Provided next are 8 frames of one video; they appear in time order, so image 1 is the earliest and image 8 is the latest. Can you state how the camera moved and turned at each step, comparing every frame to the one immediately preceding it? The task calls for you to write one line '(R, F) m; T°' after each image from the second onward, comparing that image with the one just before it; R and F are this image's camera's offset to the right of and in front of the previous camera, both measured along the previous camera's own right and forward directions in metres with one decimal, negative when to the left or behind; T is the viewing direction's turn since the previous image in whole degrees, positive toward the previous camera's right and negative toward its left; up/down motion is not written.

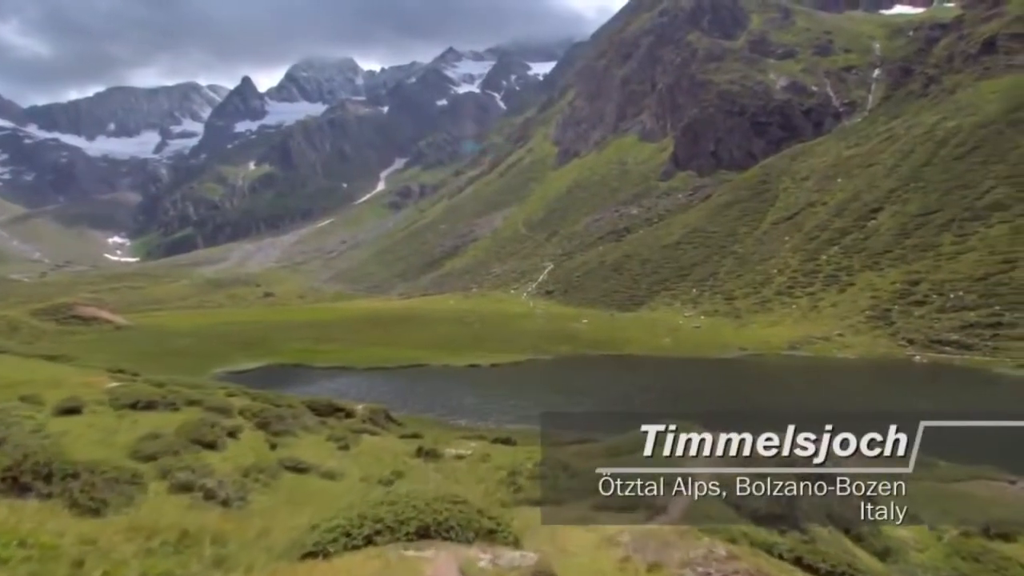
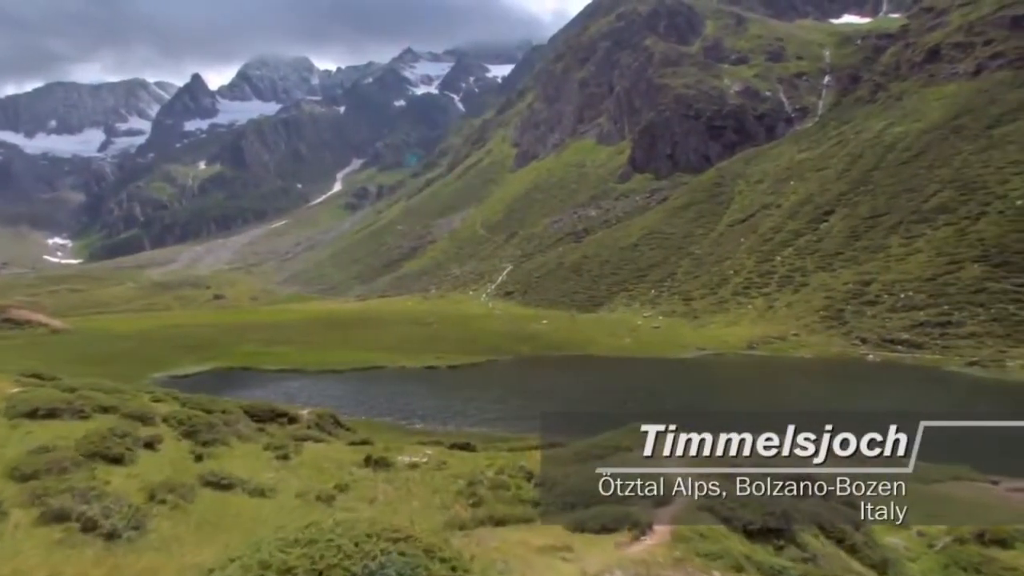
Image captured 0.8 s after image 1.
(0.0, +2.9) m; +4°
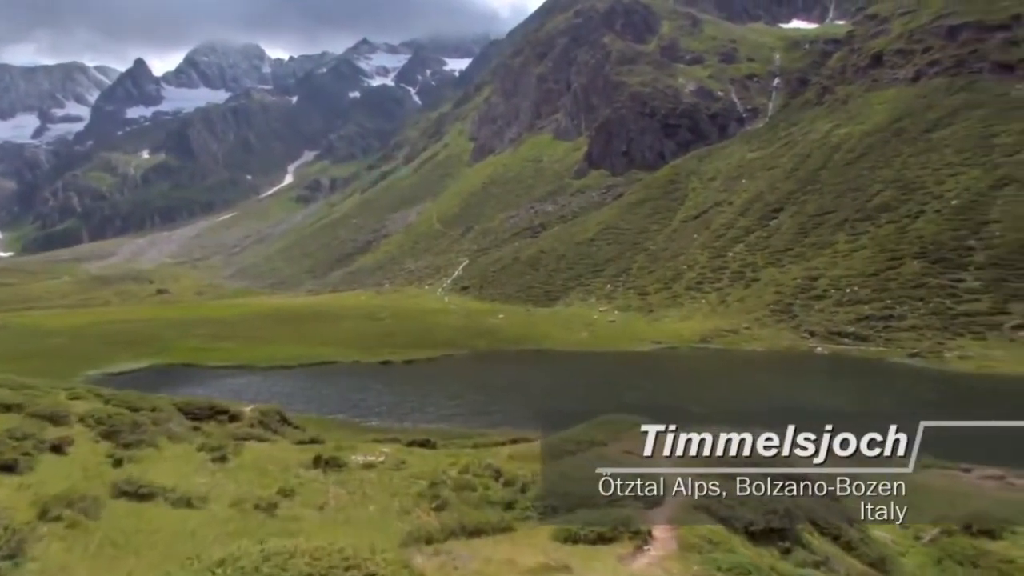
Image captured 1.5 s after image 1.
(-0.5, +2.5) m; +4°
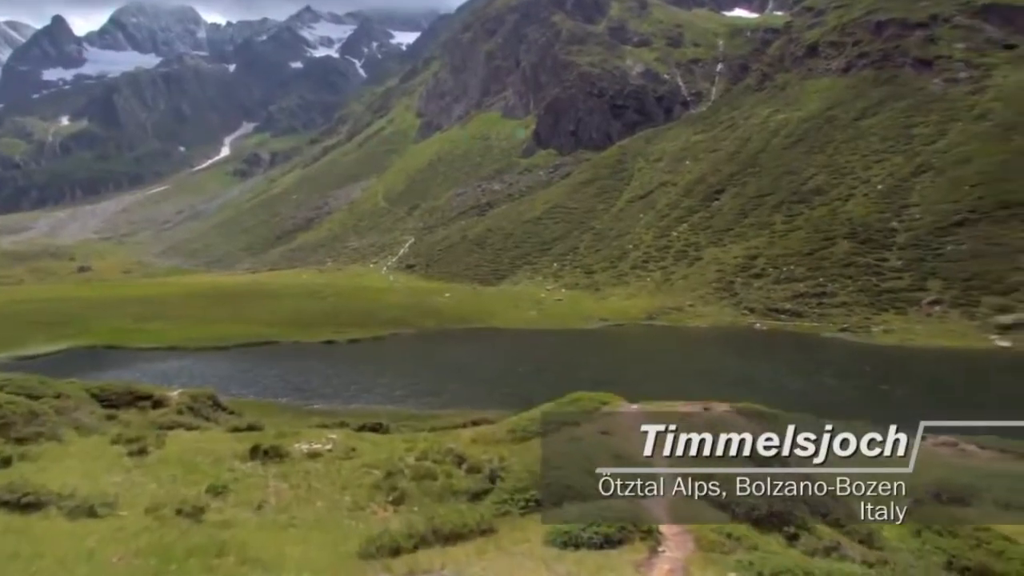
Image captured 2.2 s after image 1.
(-0.8, +2.6) m; +5°
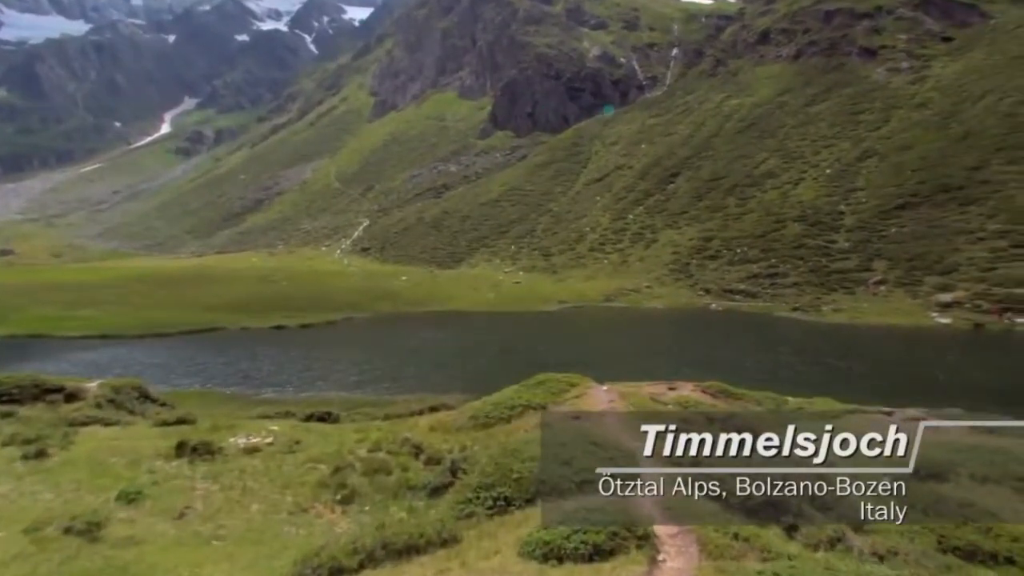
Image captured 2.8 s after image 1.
(-0.2, +2.3) m; +4°
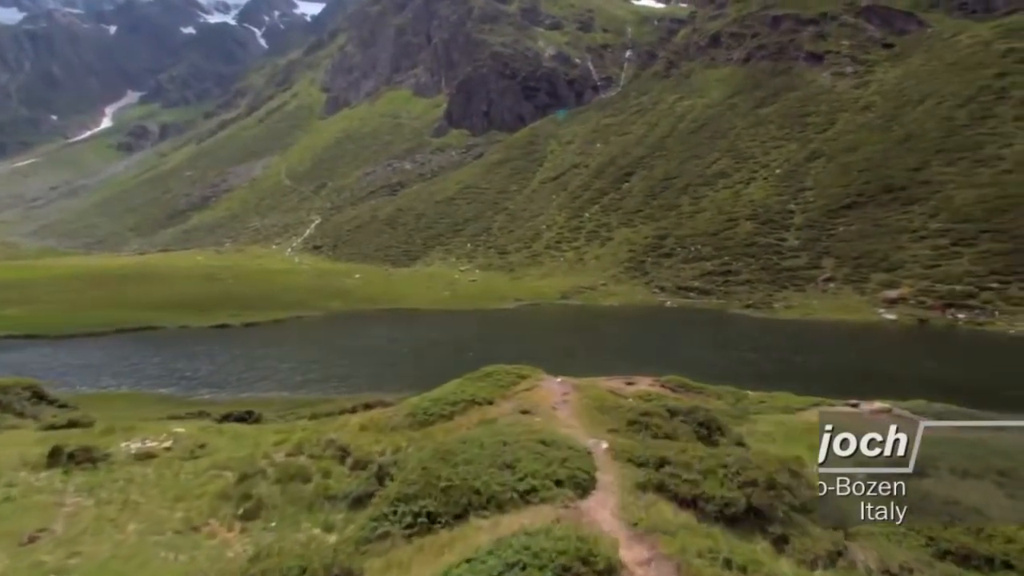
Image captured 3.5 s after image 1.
(+0.5, +2.7) m; +4°
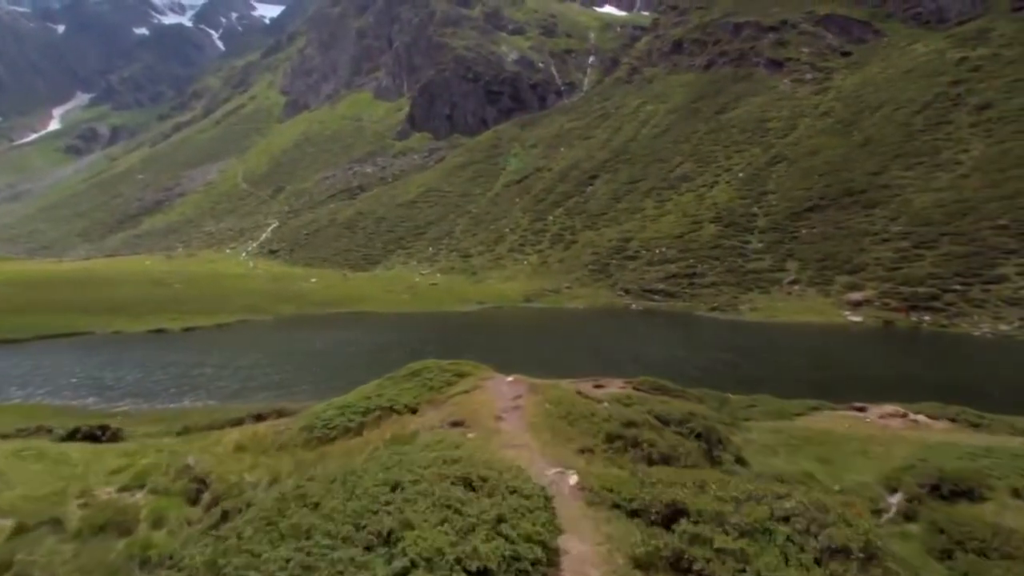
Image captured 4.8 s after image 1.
(+0.8, +5.5) m; +3°
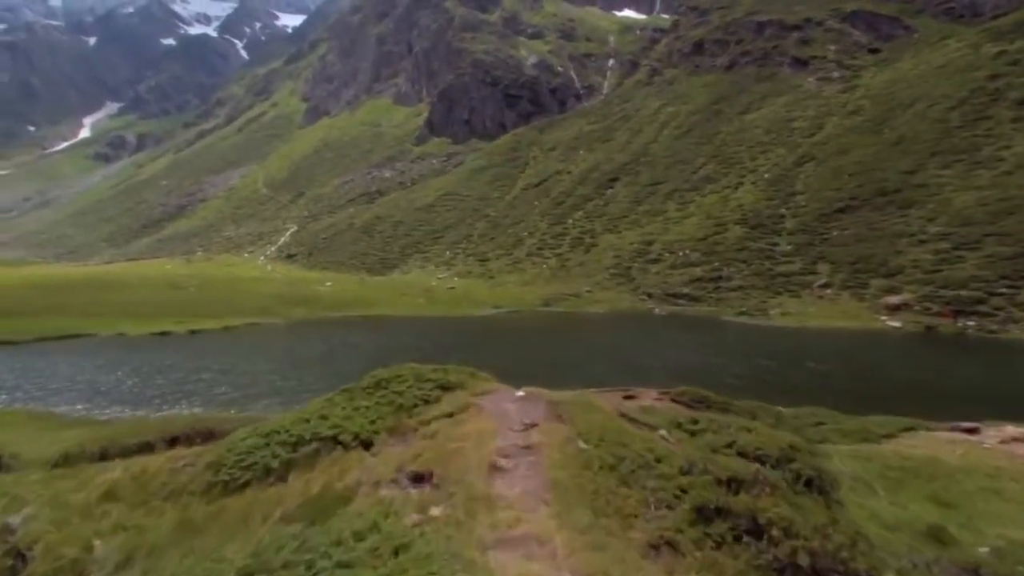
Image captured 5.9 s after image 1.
(+0.1, +5.3) m; -2°
